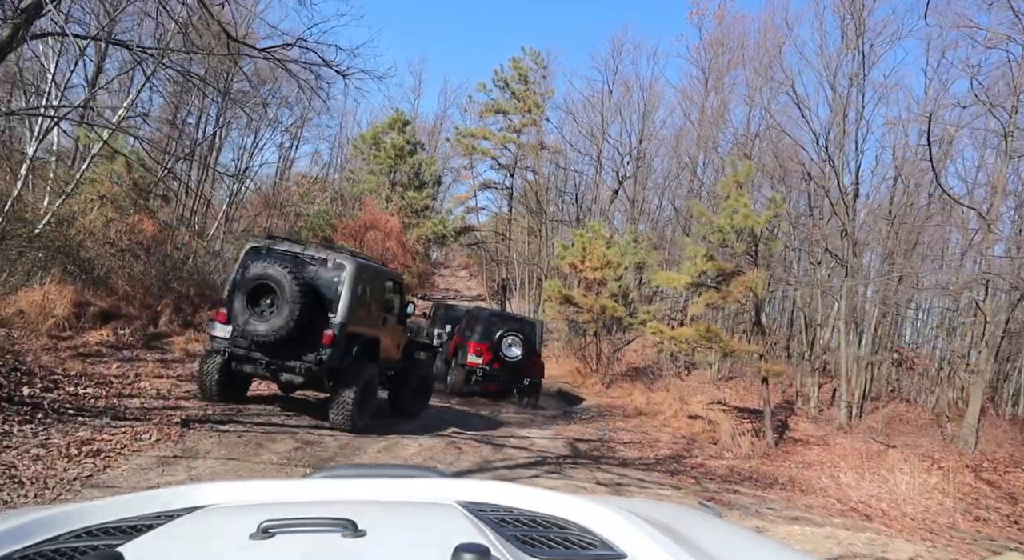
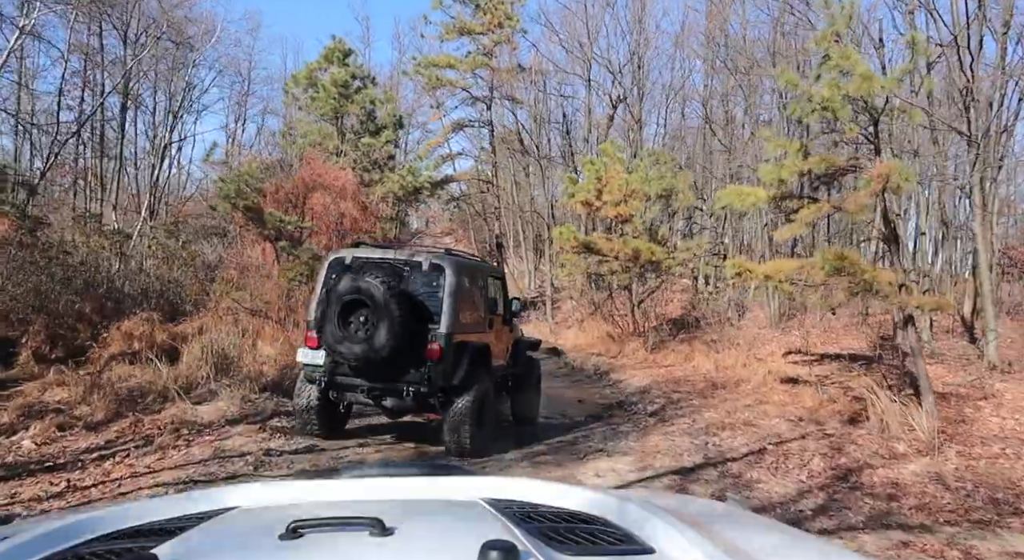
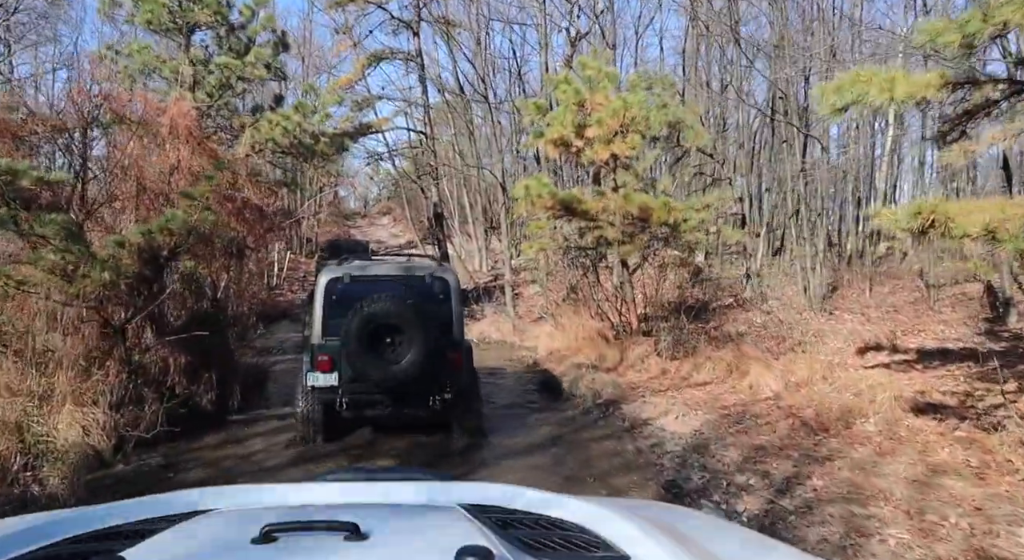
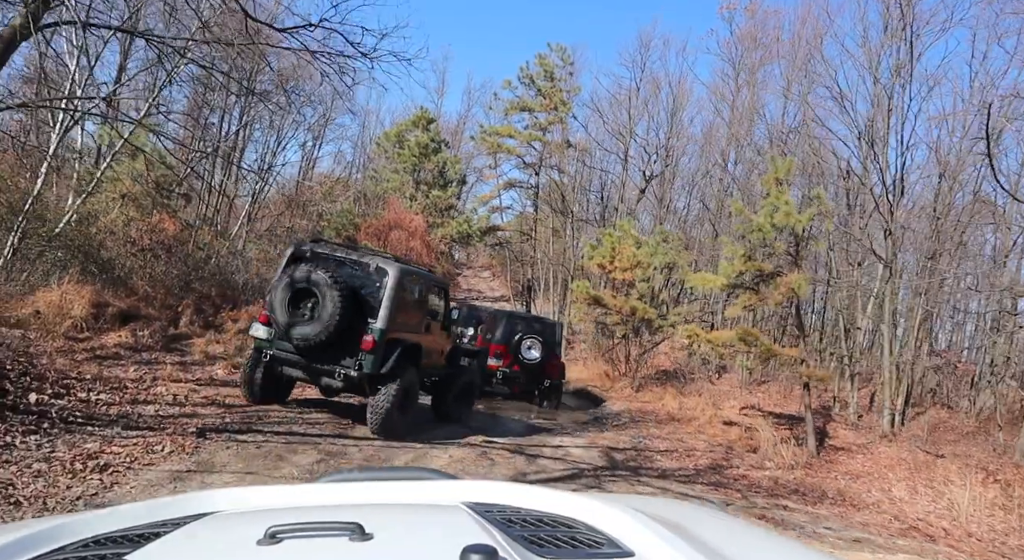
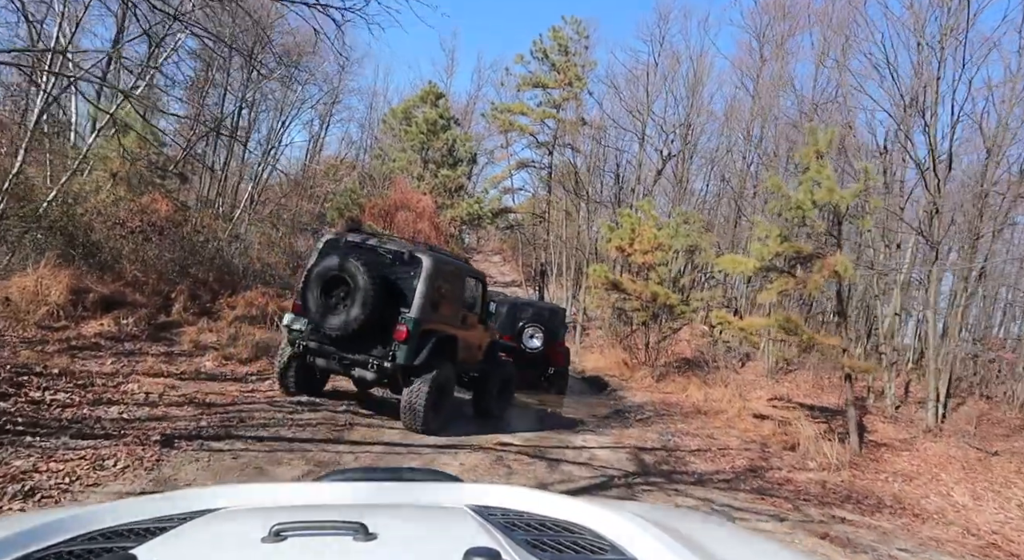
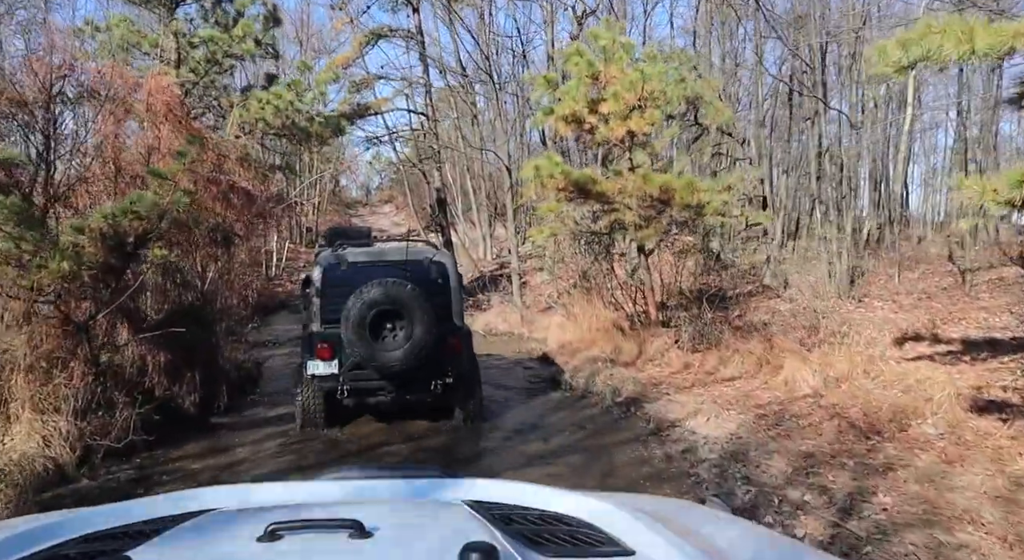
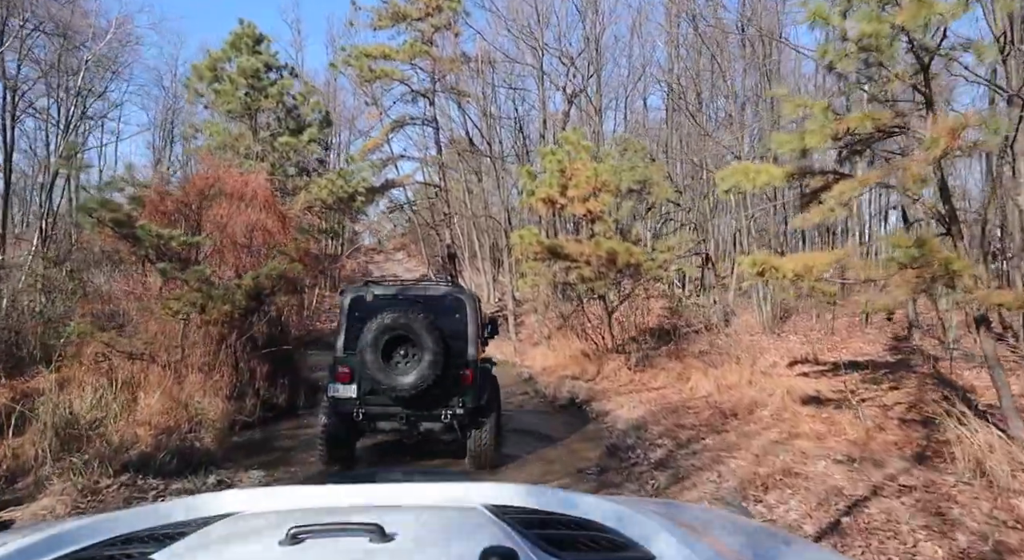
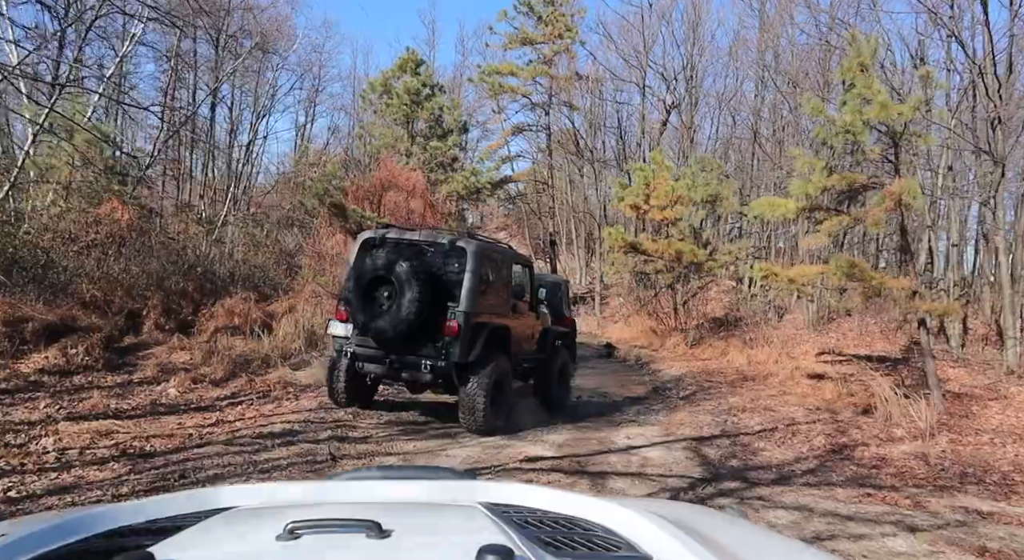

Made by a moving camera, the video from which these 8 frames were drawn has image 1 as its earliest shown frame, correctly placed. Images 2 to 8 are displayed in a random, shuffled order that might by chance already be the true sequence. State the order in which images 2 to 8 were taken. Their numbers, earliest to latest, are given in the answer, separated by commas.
4, 5, 8, 2, 7, 3, 6
